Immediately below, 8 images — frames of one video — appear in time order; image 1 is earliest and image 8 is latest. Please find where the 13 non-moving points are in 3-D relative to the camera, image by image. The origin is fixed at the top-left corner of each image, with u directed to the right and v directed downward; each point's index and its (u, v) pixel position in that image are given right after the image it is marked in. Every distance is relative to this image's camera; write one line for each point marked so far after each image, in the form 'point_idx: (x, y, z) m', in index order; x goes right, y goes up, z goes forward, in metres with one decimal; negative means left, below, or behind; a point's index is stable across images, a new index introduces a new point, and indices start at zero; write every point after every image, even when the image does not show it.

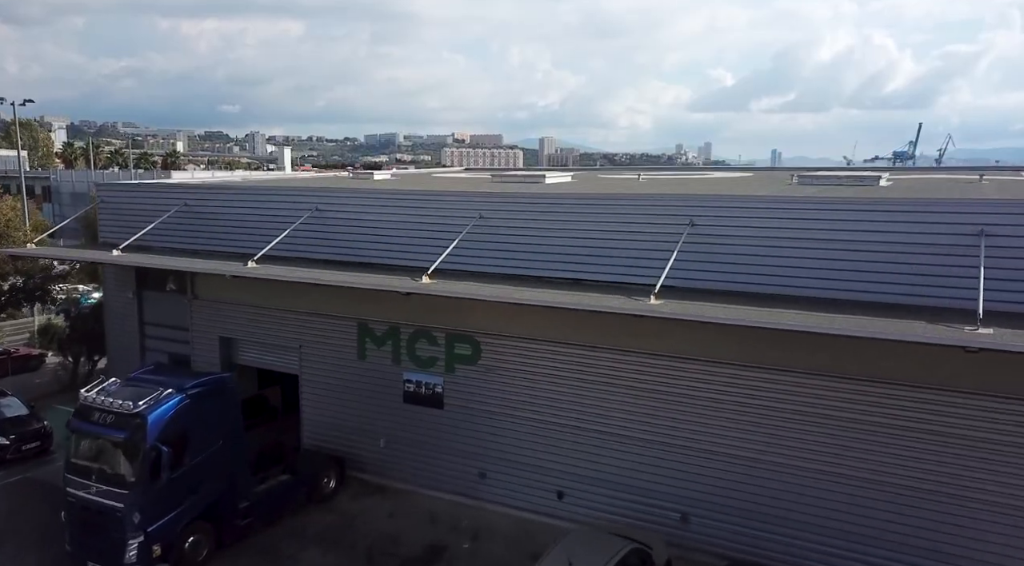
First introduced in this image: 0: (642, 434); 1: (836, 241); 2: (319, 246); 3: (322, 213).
0: (+1.2, -1.4, +7.6) m
1: (+2.6, +0.3, +6.8) m
2: (-2.1, +0.4, +9.1) m
3: (-2.0, +0.8, +9.1) m
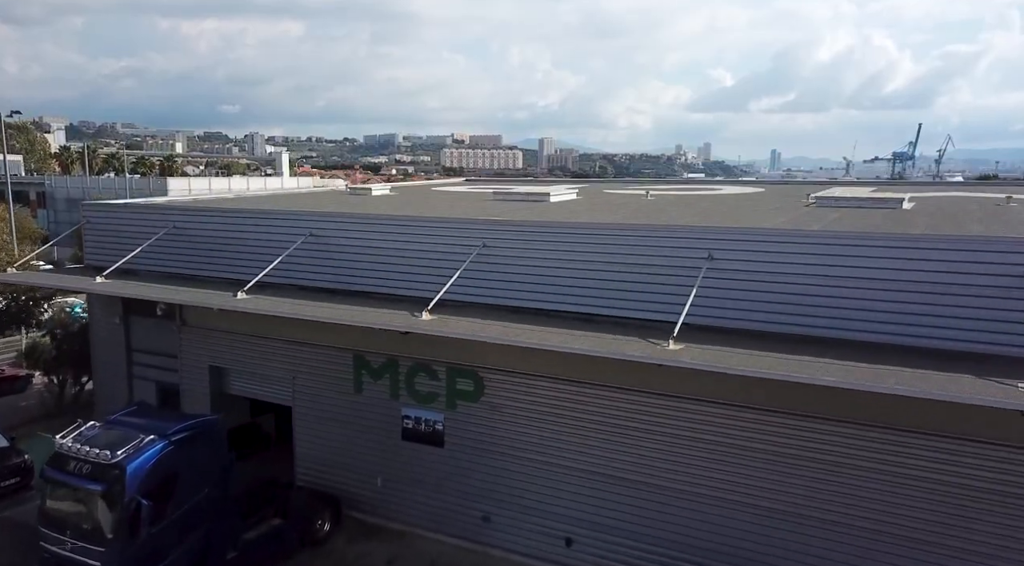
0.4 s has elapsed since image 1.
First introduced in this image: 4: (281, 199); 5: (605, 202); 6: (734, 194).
0: (+1.2, -1.7, +7.1) m
1: (+2.7, 0.0, +6.3) m
2: (-2.0, +0.1, +8.6) m
3: (-2.0, +0.5, +8.7) m
4: (-3.5, +1.3, +12.6) m
5: (+1.2, +1.1, +11.1) m
6: (+3.2, +1.3, +12.4) m
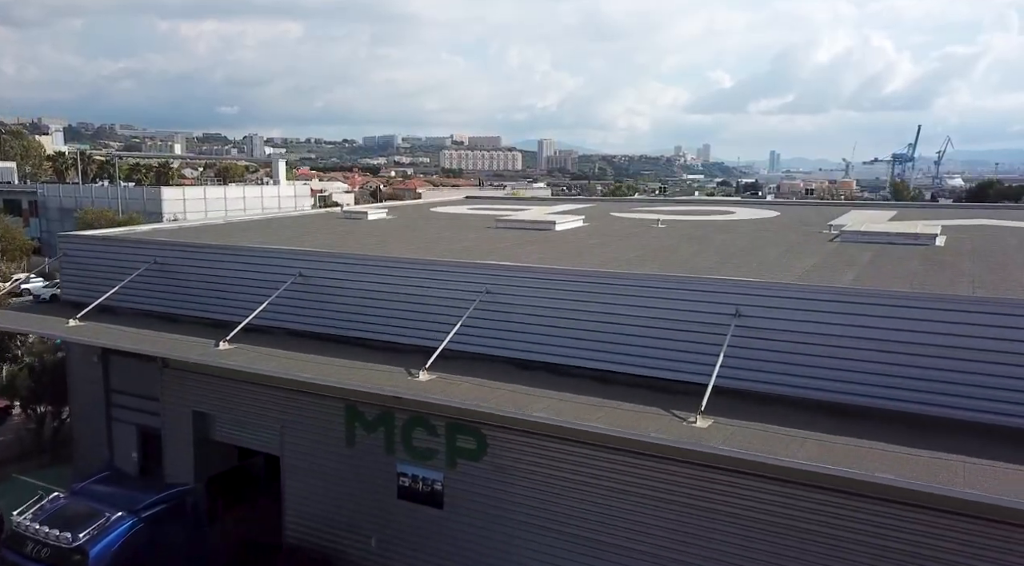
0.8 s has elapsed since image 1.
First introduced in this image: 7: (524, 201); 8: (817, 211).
0: (+1.3, -2.1, +6.5) m
1: (+2.7, -0.4, +5.7) m
2: (-2.0, -0.3, +8.0) m
3: (-2.0, 0.0, +8.0) m
4: (-3.4, +0.8, +12.0) m
5: (+1.3, +0.6, +10.4) m
6: (+3.3, +0.9, +11.8) m
7: (+0.2, +1.7, +17.5) m
8: (+4.7, +1.1, +13.1) m
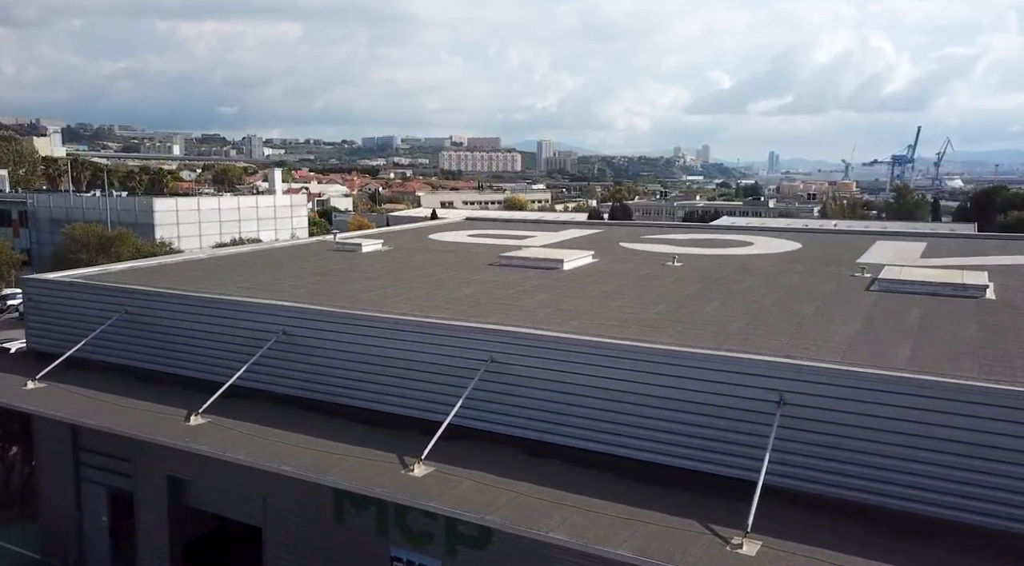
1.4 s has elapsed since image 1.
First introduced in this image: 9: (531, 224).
0: (+1.3, -2.6, +5.7) m
1: (+2.8, -0.9, +4.9) m
2: (-1.9, -0.8, +7.2) m
3: (-1.9, -0.5, +7.2) m
4: (-3.4, +0.3, +11.2) m
5: (+1.3, +0.1, +9.6) m
6: (+3.3, +0.4, +11.0) m
7: (+0.3, +1.2, +16.7) m
8: (+4.7, +0.6, +12.3) m
9: (+0.4, +1.2, +16.6) m
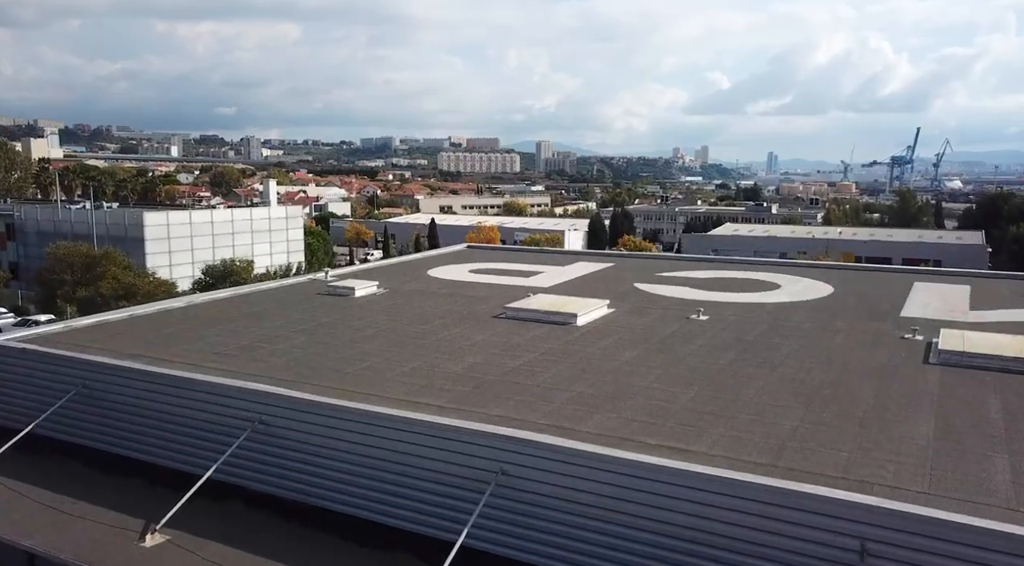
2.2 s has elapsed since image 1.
0: (+1.4, -3.2, +4.7) m
1: (+2.9, -1.5, +3.9) m
2: (-1.8, -1.4, +6.2) m
3: (-1.8, -1.1, +6.2) m
4: (-3.3, -0.3, +10.2) m
5: (+1.4, -0.5, +8.7) m
6: (+3.4, -0.3, +10.0) m
7: (+0.3, +0.6, +15.7) m
8: (+4.8, 0.0, +11.3) m
9: (+0.5, +0.6, +15.6) m
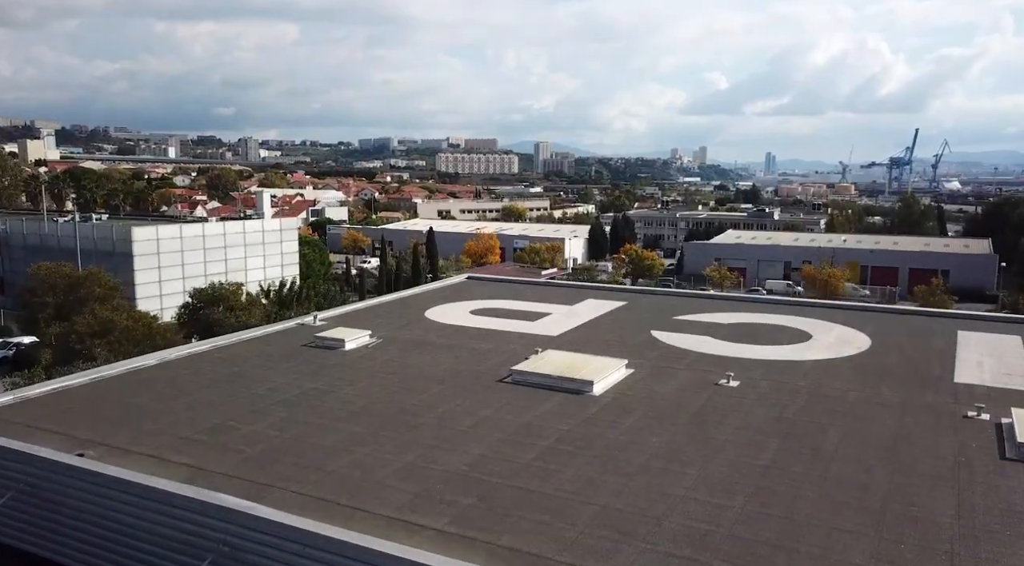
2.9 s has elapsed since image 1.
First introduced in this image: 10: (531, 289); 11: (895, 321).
0: (+1.5, -3.8, +3.7) m
1: (+3.0, -2.1, +2.9) m
2: (-1.7, -2.1, +5.2) m
3: (-1.7, -1.7, +5.2) m
4: (-3.2, -0.9, +9.2) m
5: (+1.5, -1.1, +7.7) m
6: (+3.5, -0.9, +9.0) m
7: (+0.4, -0.1, +14.7) m
8: (+4.9, -0.7, +10.3) m
9: (+0.6, -0.1, +14.6) m
10: (+0.3, -0.1, +14.7) m
11: (+5.2, -0.5, +11.4) m
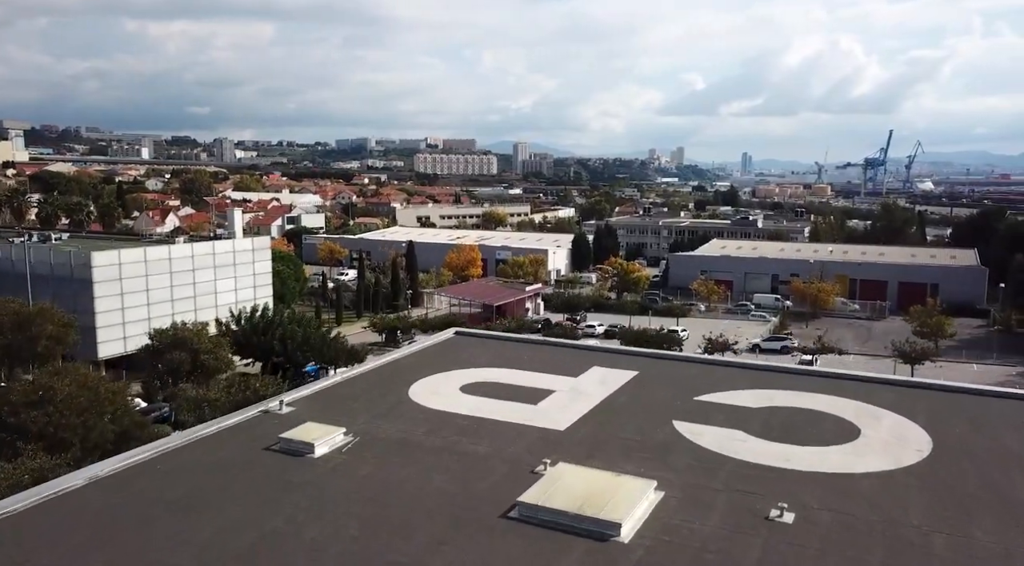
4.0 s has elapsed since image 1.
0: (+1.7, -4.8, +2.2) m
1: (+3.2, -3.1, +1.5) m
2: (-1.6, -3.0, +3.6) m
3: (-1.6, -2.6, +3.7) m
4: (-3.2, -1.9, +7.6) m
5: (+1.6, -2.0, +6.2) m
6: (+3.5, -1.8, +7.6) m
7: (+0.3, -1.0, +13.1) m
8: (+4.9, -1.6, +8.9) m
9: (+0.4, -1.0, +13.1) m
10: (+0.2, -1.0, +13.2) m
11: (+5.2, -1.4, +10.0) m
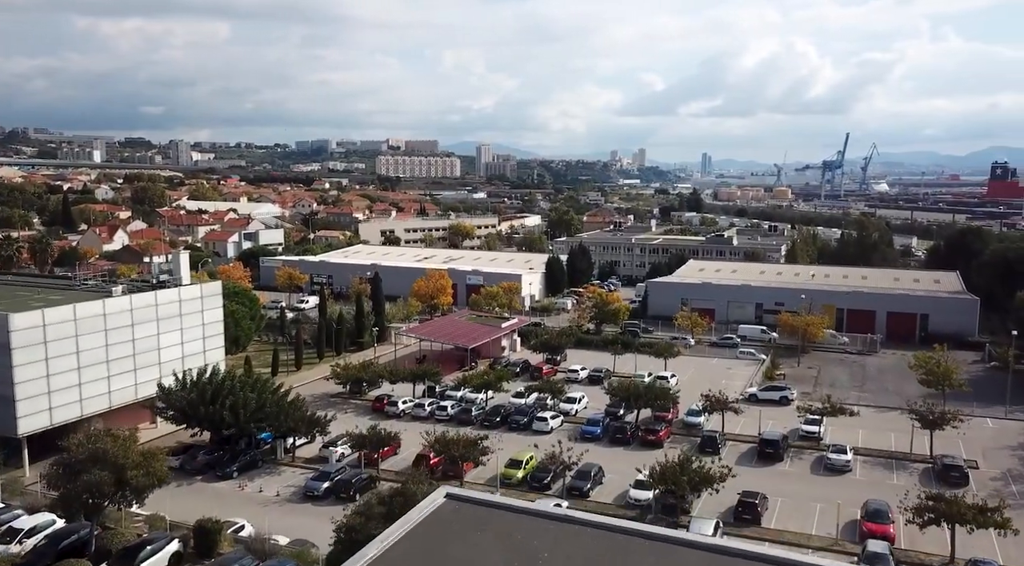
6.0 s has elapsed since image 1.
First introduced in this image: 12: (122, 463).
0: (+2.3, -6.7, -0.8) m
1: (+3.8, -5.0, -1.5) m
2: (-1.0, -4.9, +0.5) m
3: (-1.0, -4.5, +0.5) m
4: (-2.8, -3.8, +4.3) m
5: (+2.0, -3.9, +3.1) m
6: (+3.9, -3.7, +4.6) m
7: (+0.5, -2.9, +10.0) m
8: (+5.3, -3.5, +6.0) m
9: (+0.6, -2.9, +10.0) m
10: (+0.4, -2.9, +10.1) m
11: (+5.5, -3.3, +7.1) m
12: (-7.4, -3.4, +16.0) m
